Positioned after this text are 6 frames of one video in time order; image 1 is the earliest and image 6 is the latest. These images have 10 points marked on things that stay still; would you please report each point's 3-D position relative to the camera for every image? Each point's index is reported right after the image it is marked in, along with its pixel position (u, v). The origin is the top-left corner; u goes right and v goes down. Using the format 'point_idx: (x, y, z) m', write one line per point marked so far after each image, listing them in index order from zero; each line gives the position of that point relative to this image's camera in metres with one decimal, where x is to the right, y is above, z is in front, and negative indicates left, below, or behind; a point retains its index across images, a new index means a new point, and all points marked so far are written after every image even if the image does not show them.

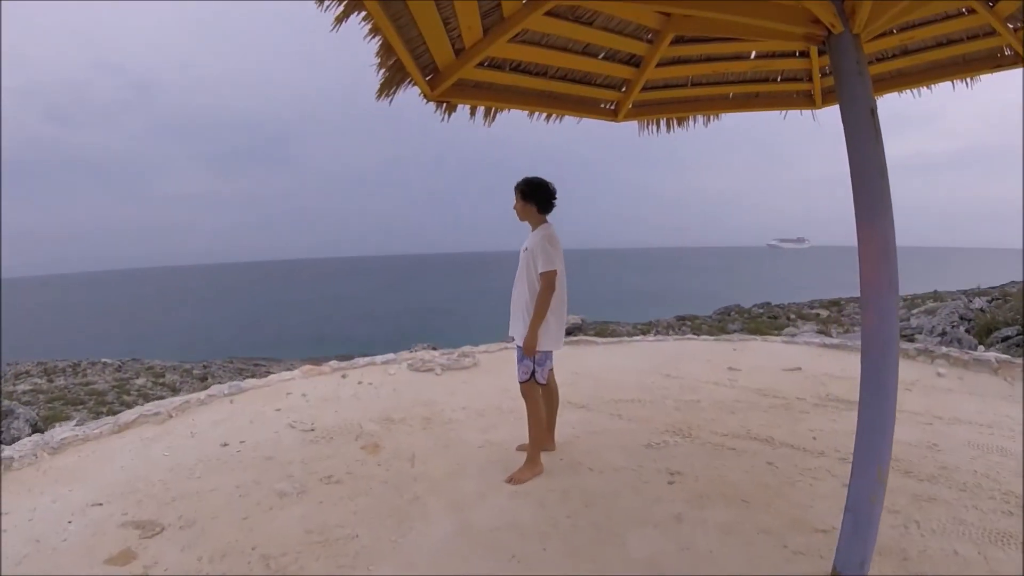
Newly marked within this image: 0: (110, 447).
0: (-2.0, -0.8, +3.8) m
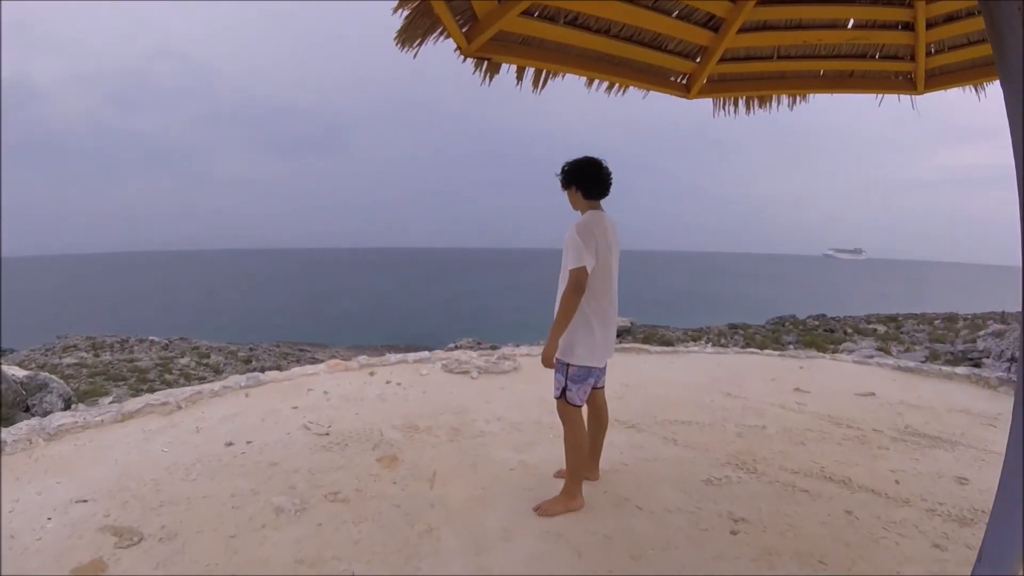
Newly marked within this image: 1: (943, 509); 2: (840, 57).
0: (-1.8, -0.7, +3.5) m
1: (+1.8, -0.9, +3.2) m
2: (+1.3, +0.9, +3.0) m
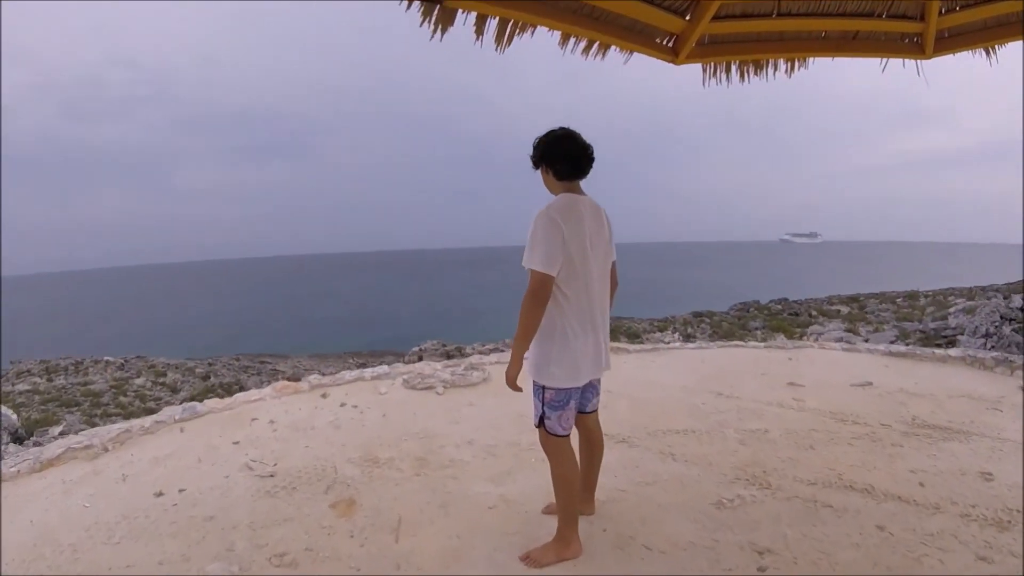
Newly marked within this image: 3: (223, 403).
0: (-1.9, -0.8, +3.0) m
1: (+1.7, -0.8, +2.8) m
2: (+1.1, +0.9, +2.6) m
3: (-1.4, -0.6, +3.8) m
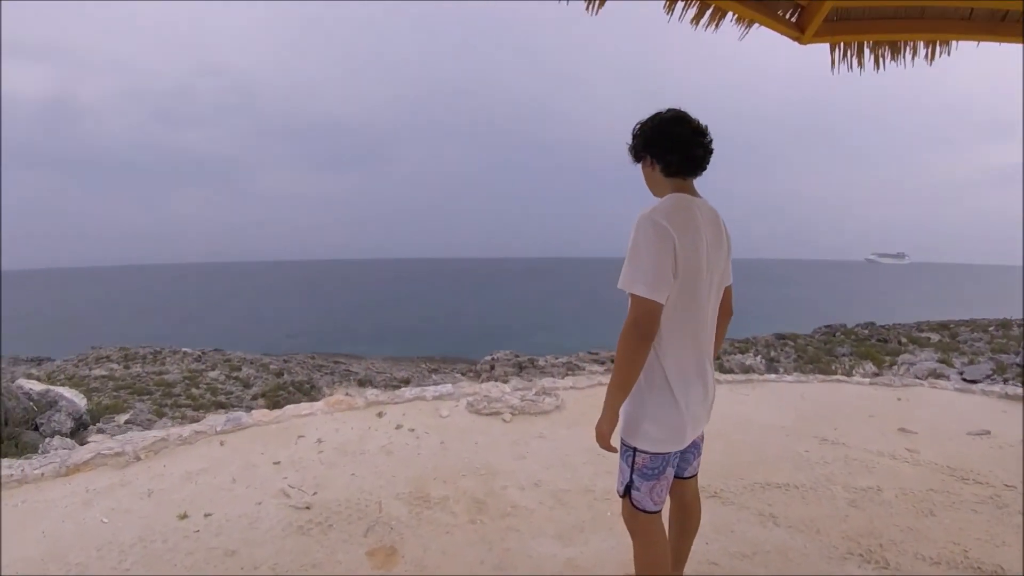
0: (-1.7, -0.8, +2.8) m
1: (+1.9, -1.0, +2.2) m
2: (+1.4, +0.8, +2.1) m
3: (-1.1, -0.6, +3.5) m
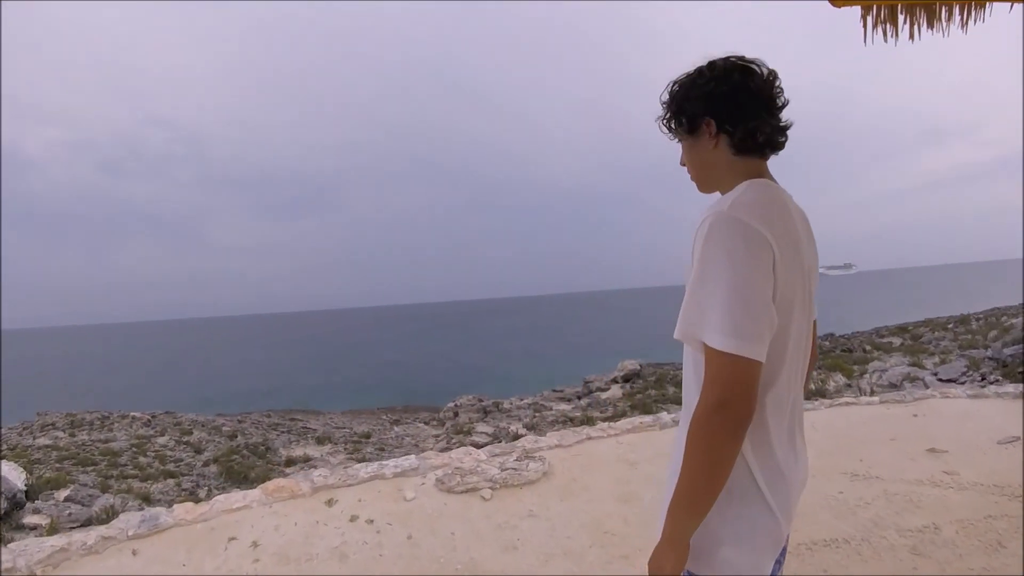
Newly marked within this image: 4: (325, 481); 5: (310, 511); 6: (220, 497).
0: (-1.7, -1.0, +2.1) m
1: (+1.9, -0.9, +1.7) m
2: (+1.3, +0.8, +1.6) m
3: (-1.2, -0.8, +2.9) m
4: (-0.7, -0.7, +3.0) m
5: (-0.7, -0.8, +2.7) m
6: (-1.1, -0.8, +2.9) m
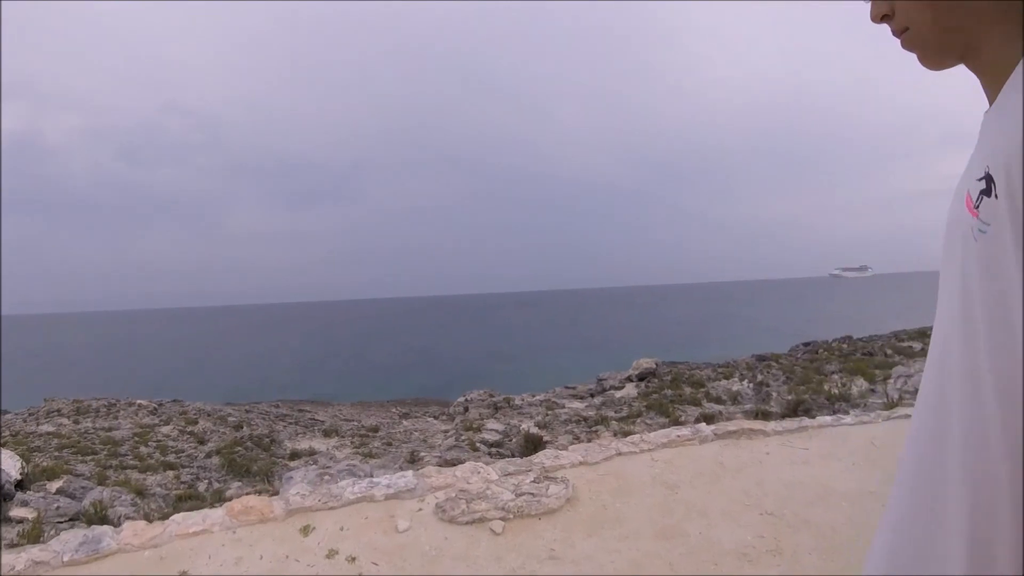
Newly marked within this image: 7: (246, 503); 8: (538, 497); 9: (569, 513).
0: (-1.7, -1.0, +1.6) m
1: (+1.9, -1.0, +1.2) m
2: (+1.3, +0.8, +1.1) m
3: (-1.1, -0.8, +2.4) m
4: (-0.7, -0.7, +2.5) m
5: (-0.7, -0.7, +2.2) m
6: (-1.0, -0.7, +2.4) m
7: (-0.9, -0.7, +2.5) m
8: (+0.1, -0.7, +2.4) m
9: (+0.2, -0.7, +2.4) m
